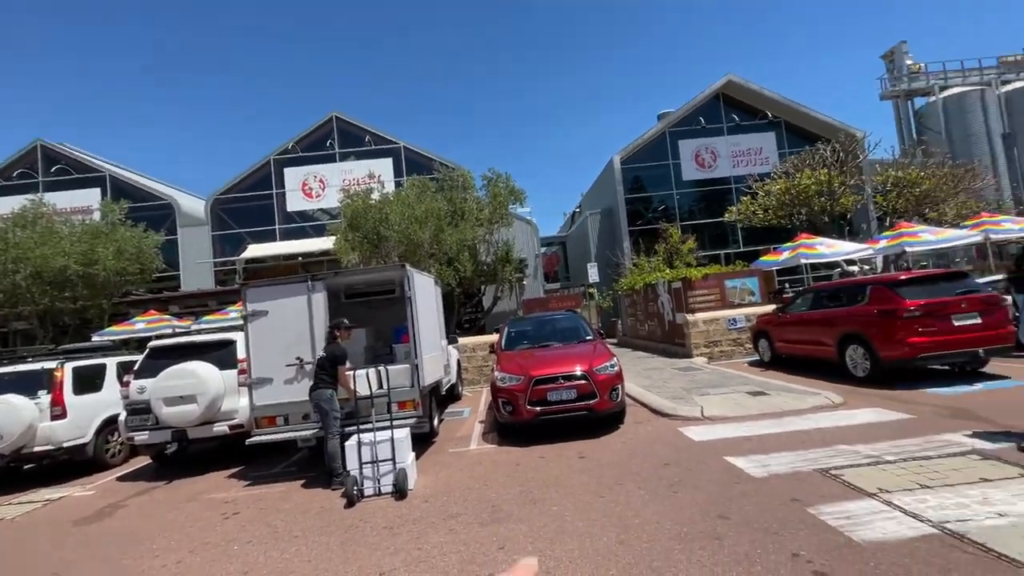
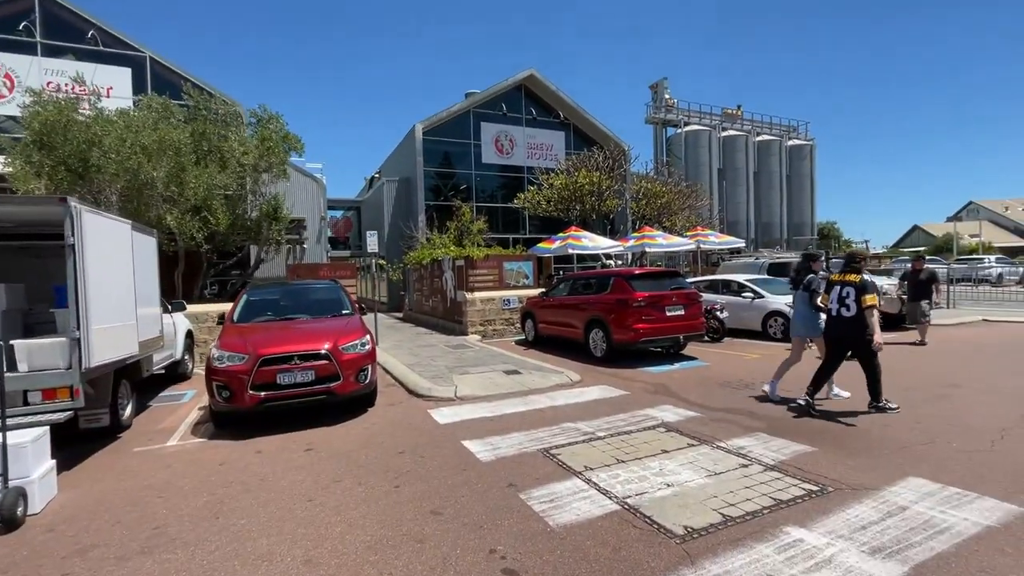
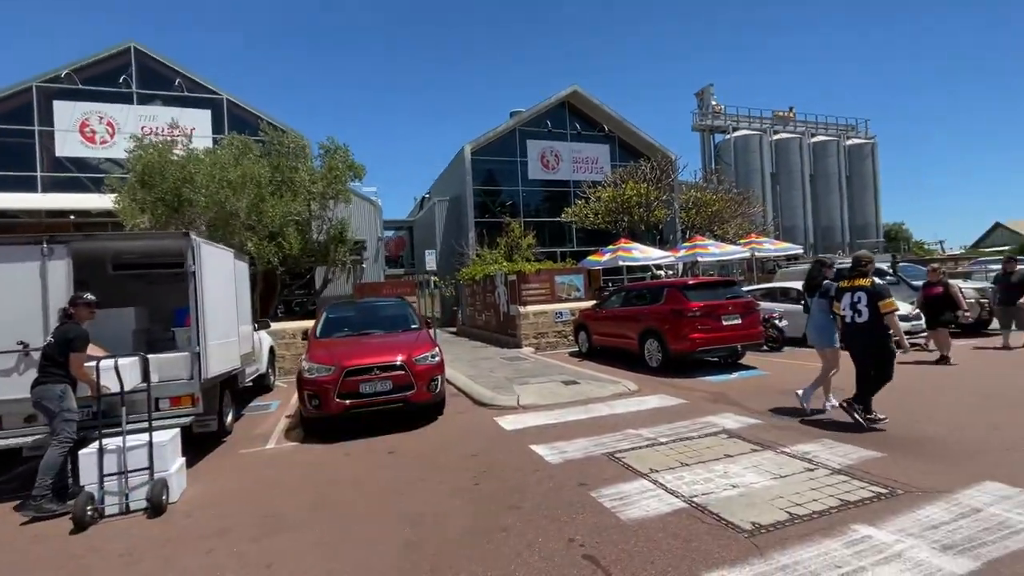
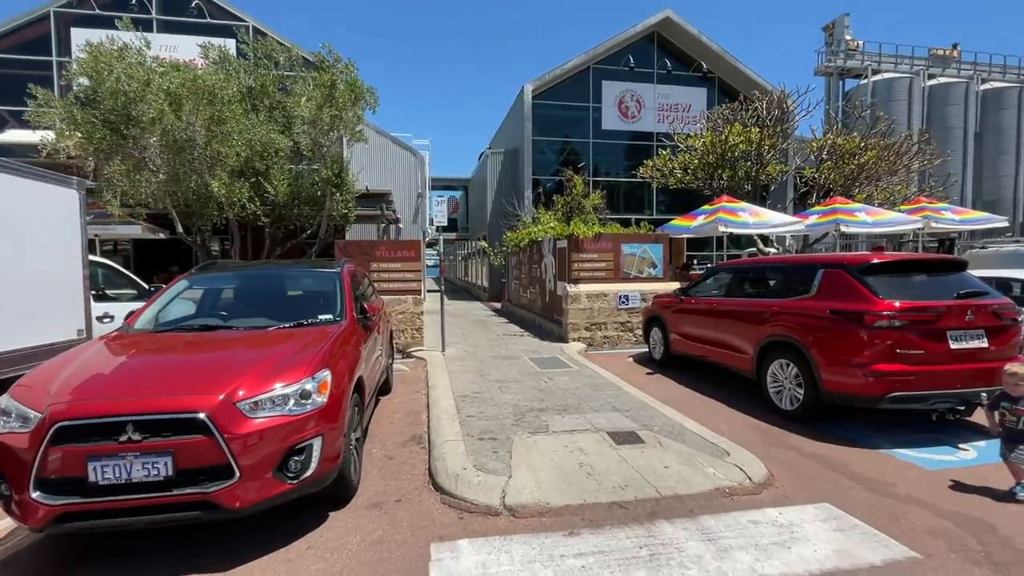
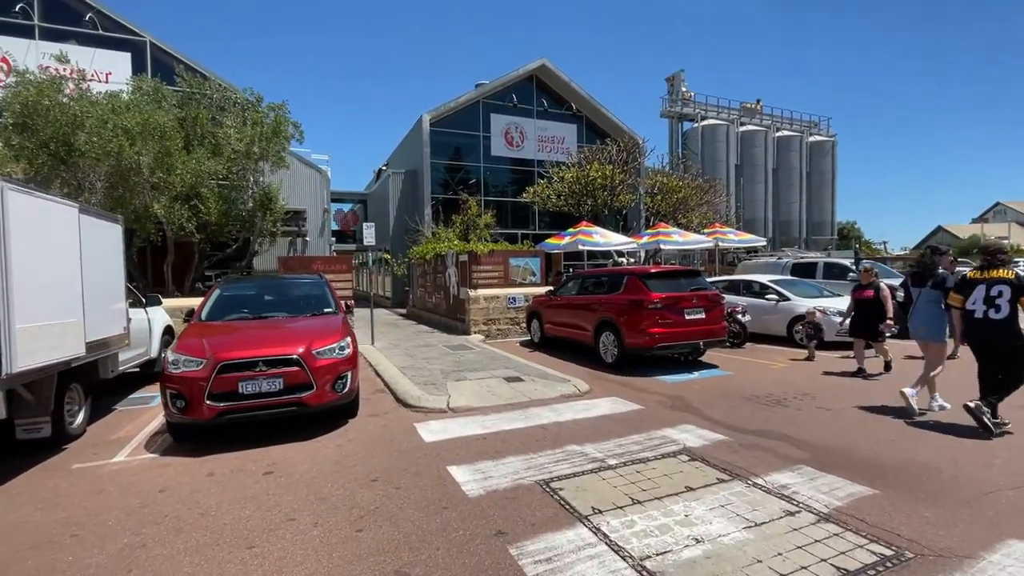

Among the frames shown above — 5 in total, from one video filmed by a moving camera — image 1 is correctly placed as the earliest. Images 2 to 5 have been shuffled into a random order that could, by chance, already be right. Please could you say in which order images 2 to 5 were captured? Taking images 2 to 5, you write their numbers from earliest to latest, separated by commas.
3, 2, 5, 4
